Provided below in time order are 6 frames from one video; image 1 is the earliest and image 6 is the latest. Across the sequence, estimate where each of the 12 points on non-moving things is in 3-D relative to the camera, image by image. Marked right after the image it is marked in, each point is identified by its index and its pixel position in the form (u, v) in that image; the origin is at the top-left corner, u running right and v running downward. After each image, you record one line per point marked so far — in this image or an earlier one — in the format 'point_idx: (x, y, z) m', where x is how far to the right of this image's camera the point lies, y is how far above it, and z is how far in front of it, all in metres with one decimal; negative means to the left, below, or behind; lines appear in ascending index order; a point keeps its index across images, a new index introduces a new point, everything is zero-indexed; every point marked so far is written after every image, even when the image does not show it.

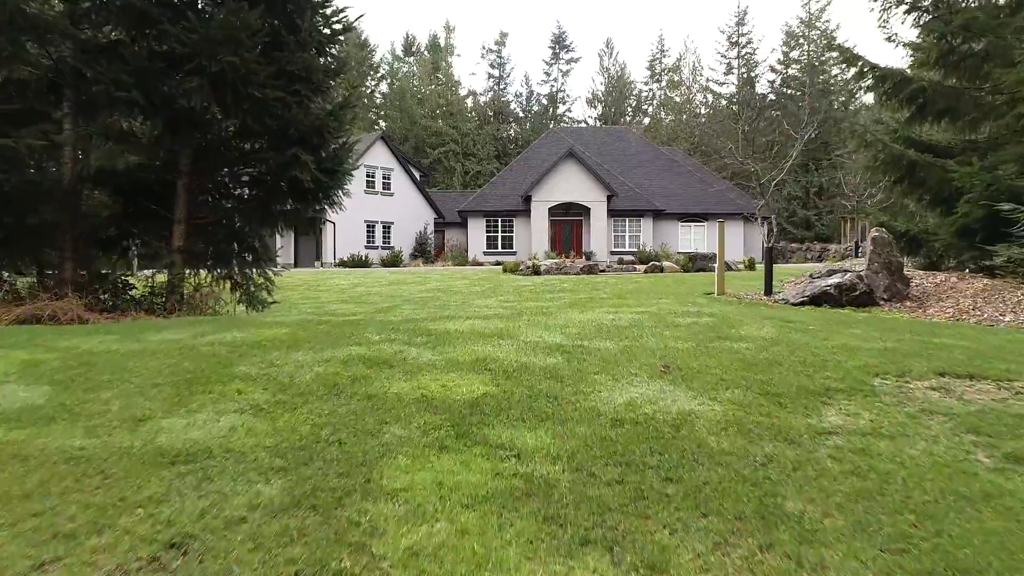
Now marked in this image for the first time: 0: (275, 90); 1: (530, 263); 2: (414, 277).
0: (-2.8, +2.3, +8.0) m
1: (+0.5, +0.7, +18.4) m
2: (-2.5, +0.3, +17.5) m
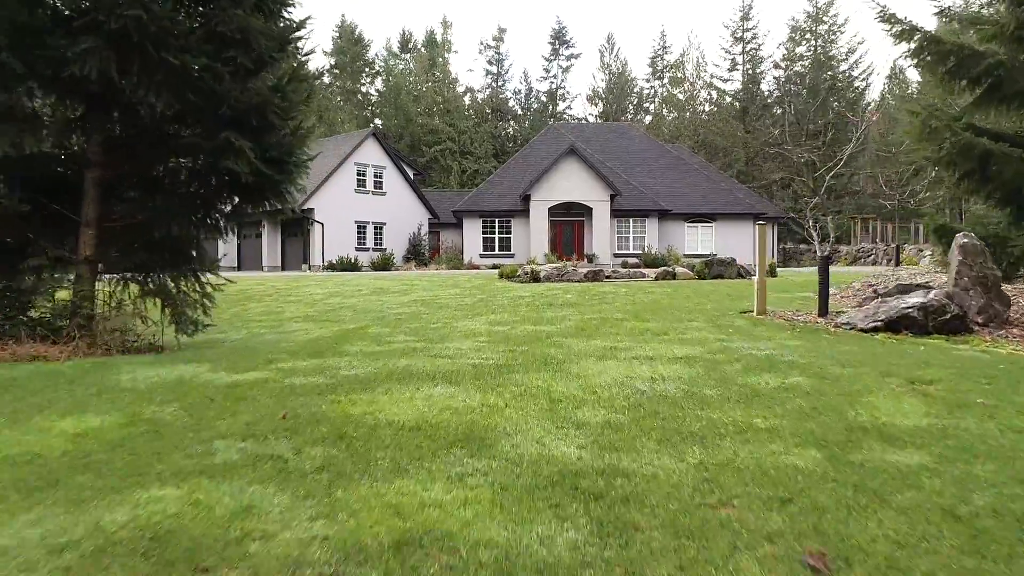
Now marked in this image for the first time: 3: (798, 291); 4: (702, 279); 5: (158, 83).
0: (-2.9, +2.1, +6.2) m
1: (+0.4, +0.5, +16.7) m
2: (-2.6, +0.1, +15.8) m
3: (+4.9, -0.1, +11.5) m
4: (+4.3, +0.2, +15.5) m
5: (-3.2, +1.9, +6.2) m
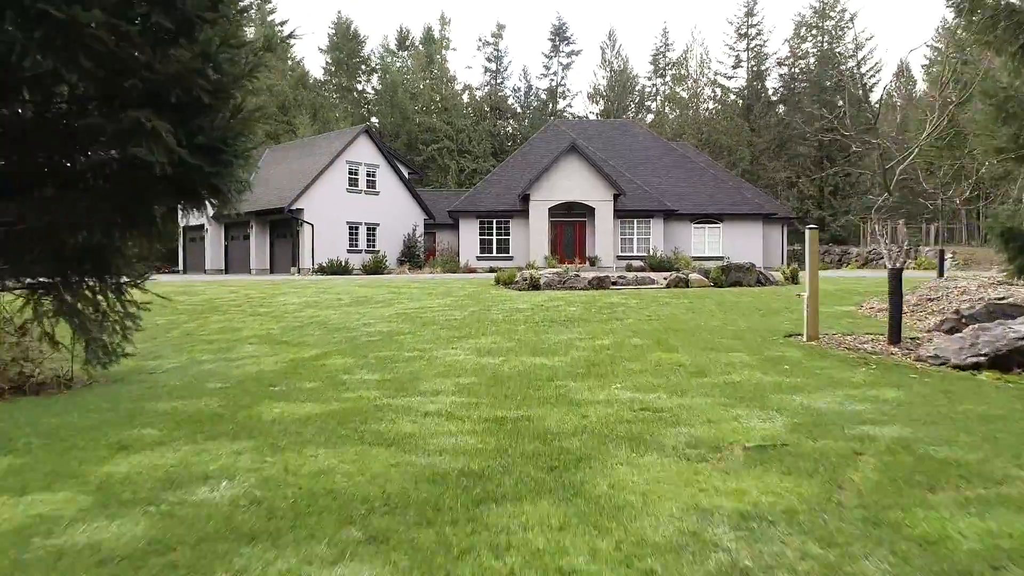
0: (-2.9, +2.0, +4.8) m
1: (+0.3, +0.3, +15.3) m
2: (-2.6, -0.1, +14.3) m
3: (+4.8, -0.2, +10.1) m
4: (+4.3, 0.0, +14.0) m
5: (-3.3, +1.7, +4.7) m
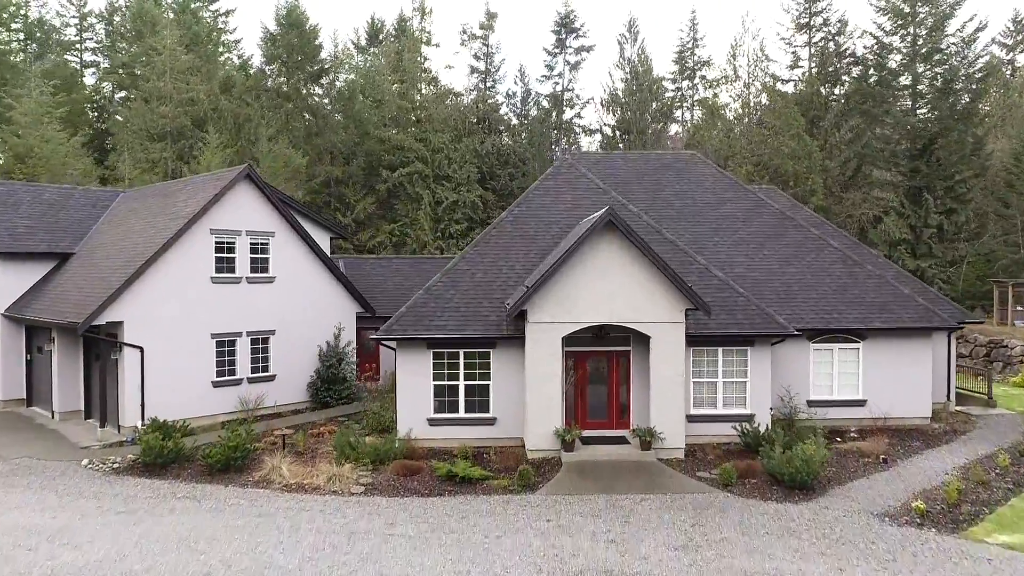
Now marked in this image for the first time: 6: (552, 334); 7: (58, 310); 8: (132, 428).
0: (-3.3, -2.6, -9.0) m
1: (-0.1, -4.3, +1.4) m
2: (-3.0, -4.7, +0.5) m
3: (+4.4, -4.8, -3.8) m
4: (+3.9, -4.6, +0.2) m
5: (-3.6, -2.9, -9.1) m
6: (+0.9, -1.1, +15.4) m
7: (-12.5, -0.6, +18.7) m
8: (-9.8, -3.6, +17.5) m
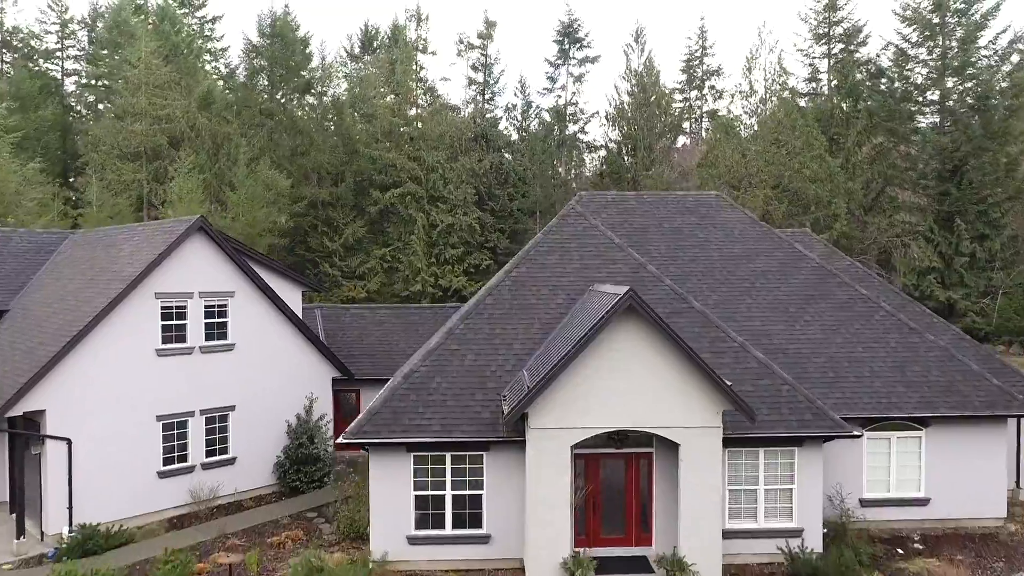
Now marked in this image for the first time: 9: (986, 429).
0: (-3.3, -4.4, -11.9) m
1: (-0.1, -6.1, -1.4) m
2: (-3.1, -6.5, -2.4) m
3: (+4.4, -6.6, -6.6) m
4: (+3.8, -6.4, -2.7) m
5: (-3.7, -4.7, -12.0) m
6: (+0.8, -2.8, +12.5) m
7: (-12.5, -2.4, +15.8) m
8: (-9.9, -5.4, +14.6) m
9: (+10.9, -3.3, +15.6) m
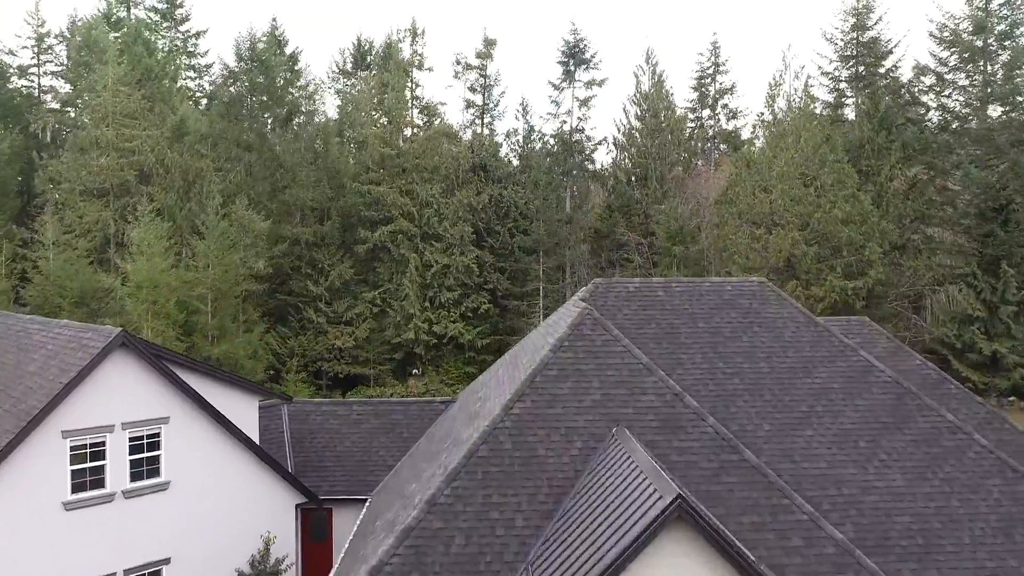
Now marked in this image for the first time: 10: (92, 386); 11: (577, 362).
0: (-3.4, -7.0, -15.4) m
1: (-0.1, -8.7, -4.9) m
2: (-3.1, -9.1, -5.8) m
3: (+4.4, -9.2, -10.1) m
4: (+3.8, -9.0, -6.1) m
5: (-3.7, -7.3, -15.4) m
6: (+0.8, -5.5, +9.1) m
7: (-12.5, -5.0, +12.4) m
8: (-9.9, -8.0, +11.2) m
9: (+11.0, -5.9, +12.2) m
10: (-8.2, -1.9, +13.2) m
11: (+1.3, -1.4, +13.4) m
